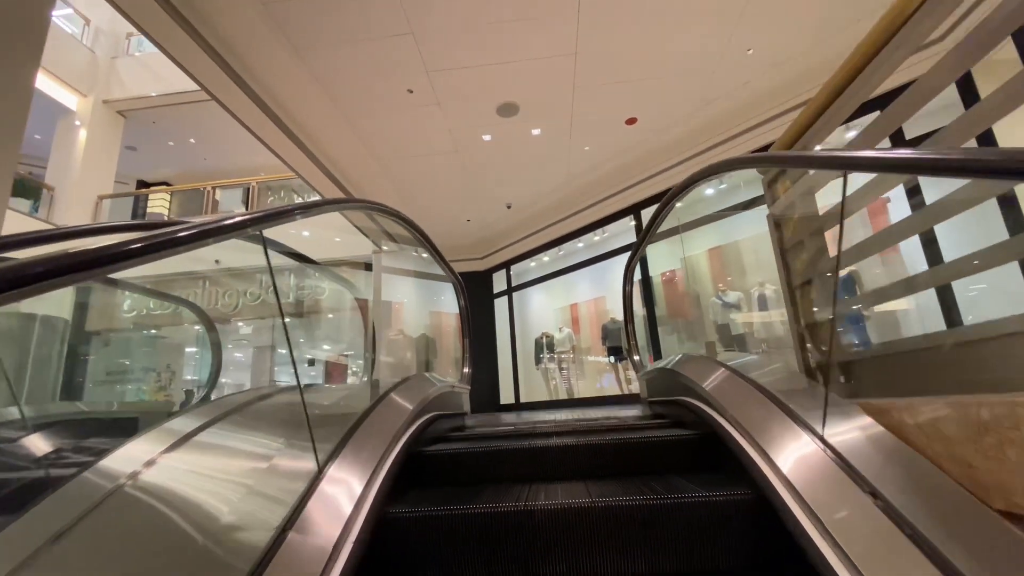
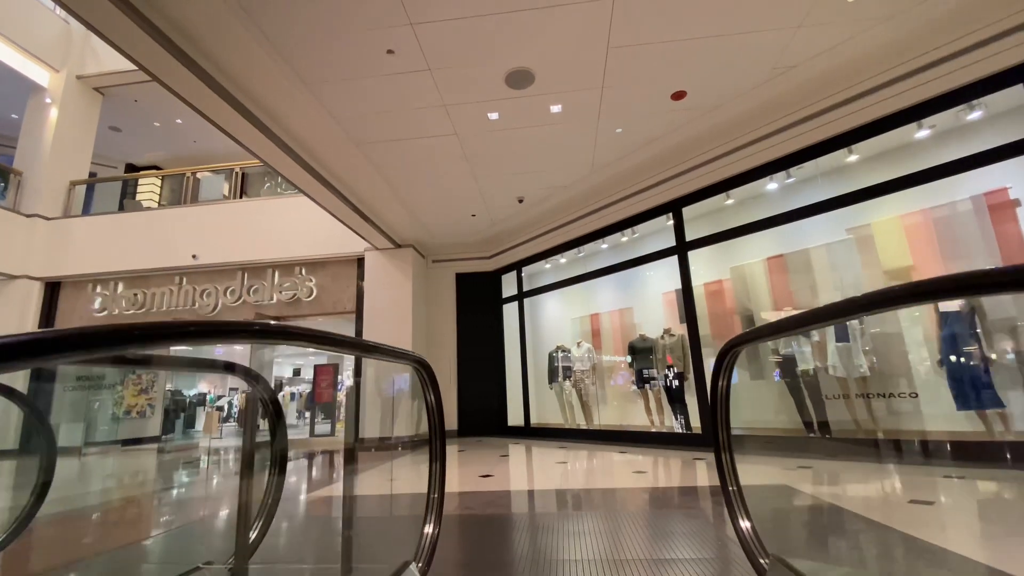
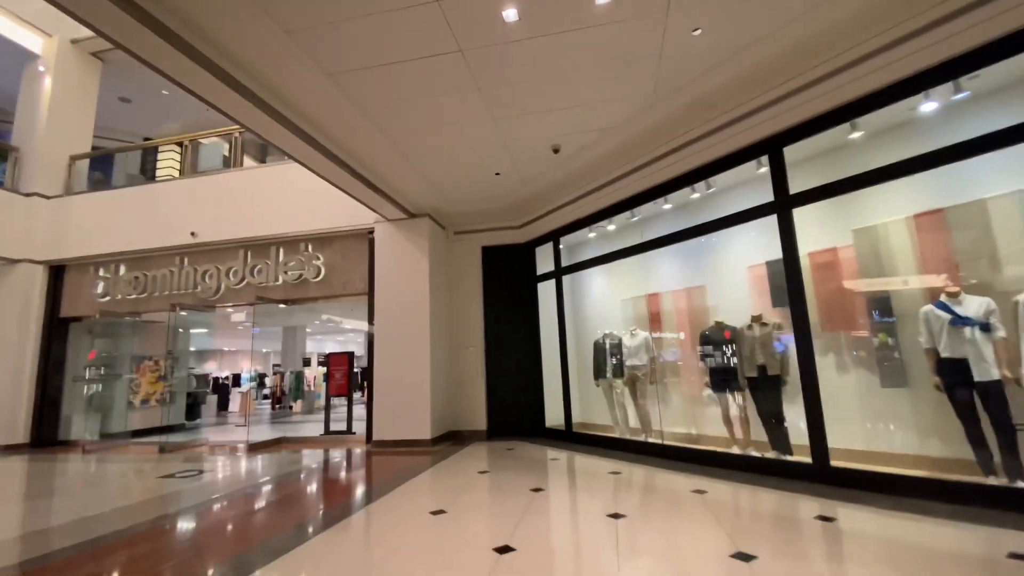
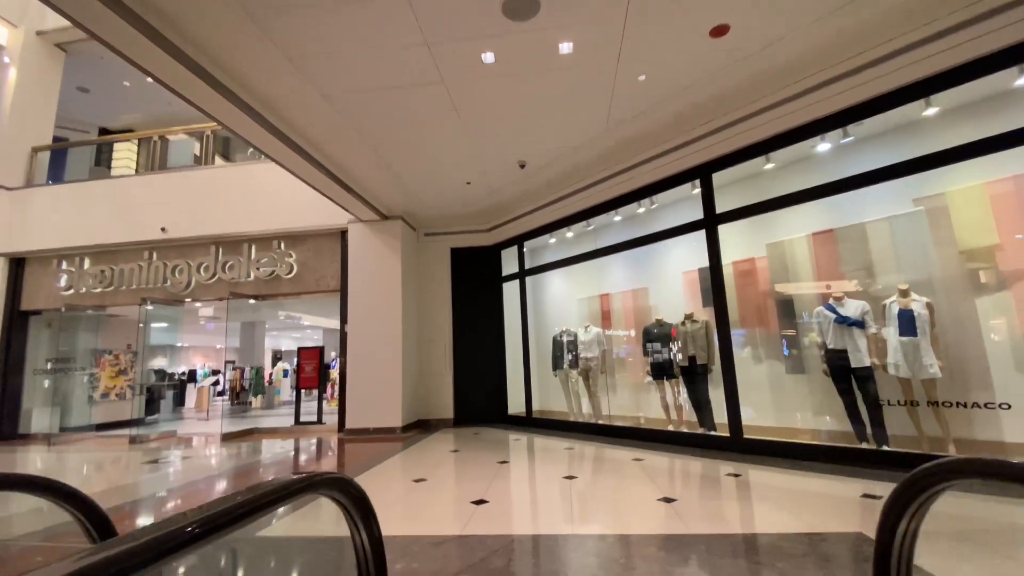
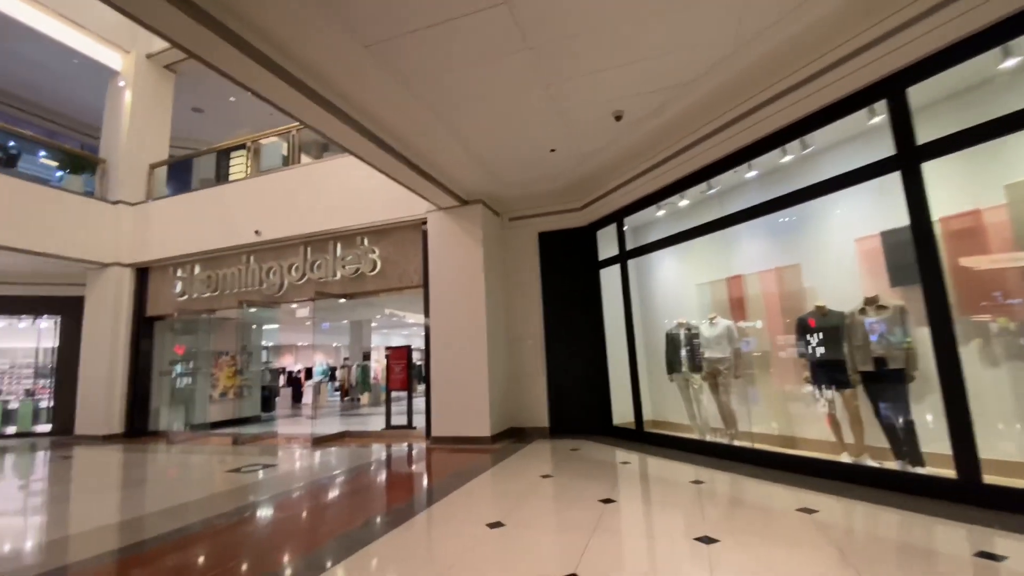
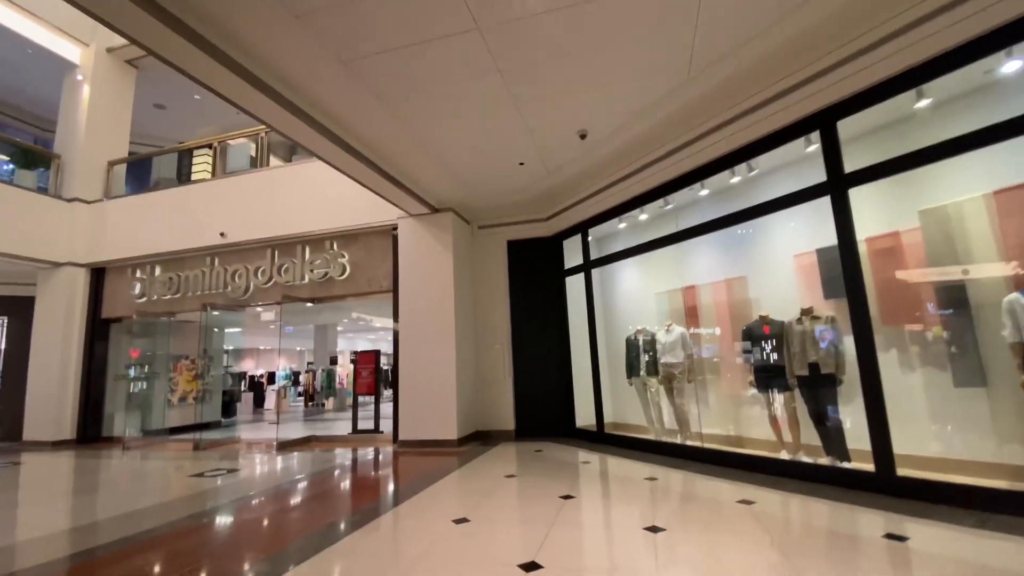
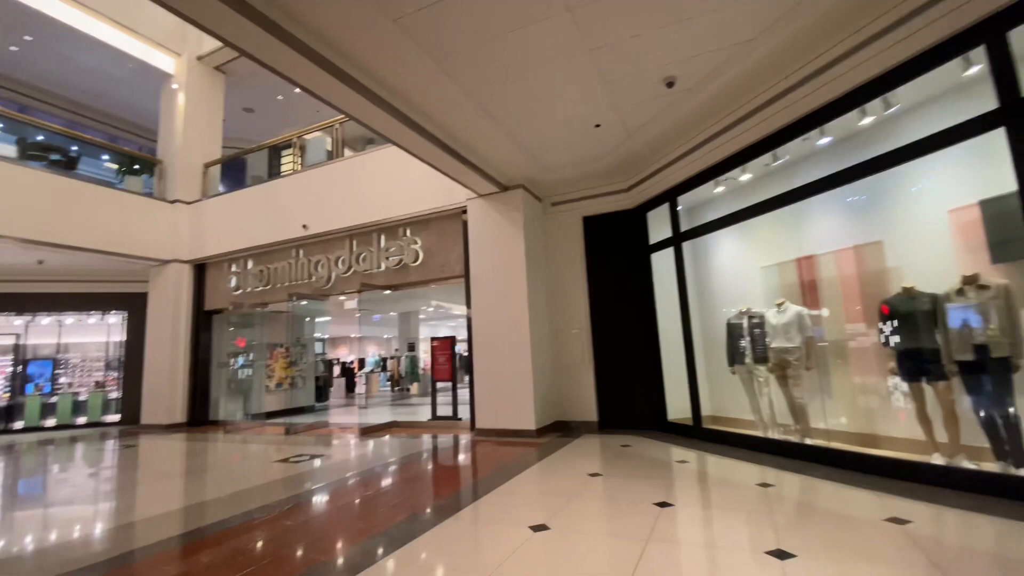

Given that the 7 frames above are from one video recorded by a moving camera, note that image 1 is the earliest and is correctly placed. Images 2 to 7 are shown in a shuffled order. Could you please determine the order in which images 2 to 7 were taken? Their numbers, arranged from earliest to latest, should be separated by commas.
2, 4, 3, 6, 5, 7
